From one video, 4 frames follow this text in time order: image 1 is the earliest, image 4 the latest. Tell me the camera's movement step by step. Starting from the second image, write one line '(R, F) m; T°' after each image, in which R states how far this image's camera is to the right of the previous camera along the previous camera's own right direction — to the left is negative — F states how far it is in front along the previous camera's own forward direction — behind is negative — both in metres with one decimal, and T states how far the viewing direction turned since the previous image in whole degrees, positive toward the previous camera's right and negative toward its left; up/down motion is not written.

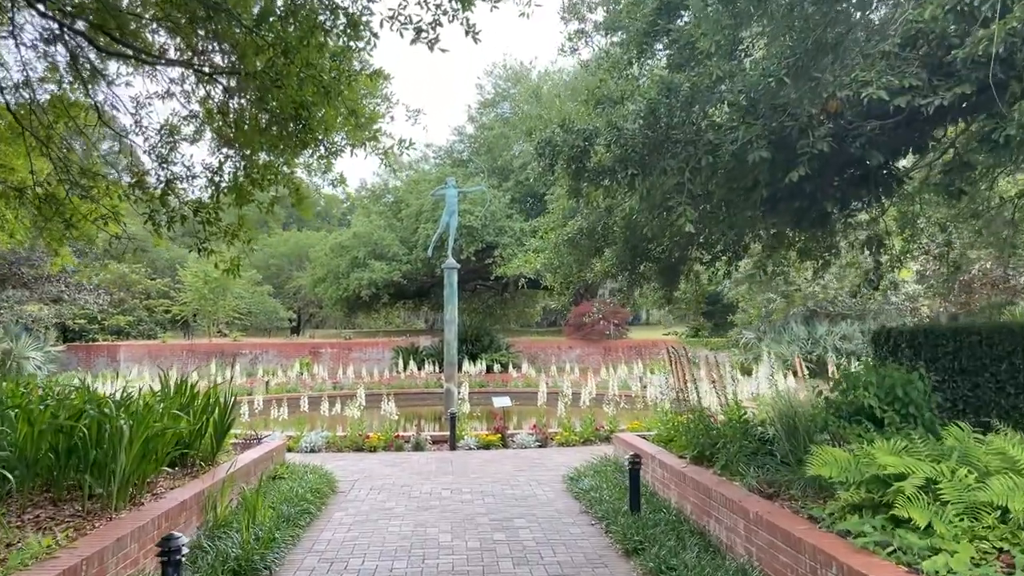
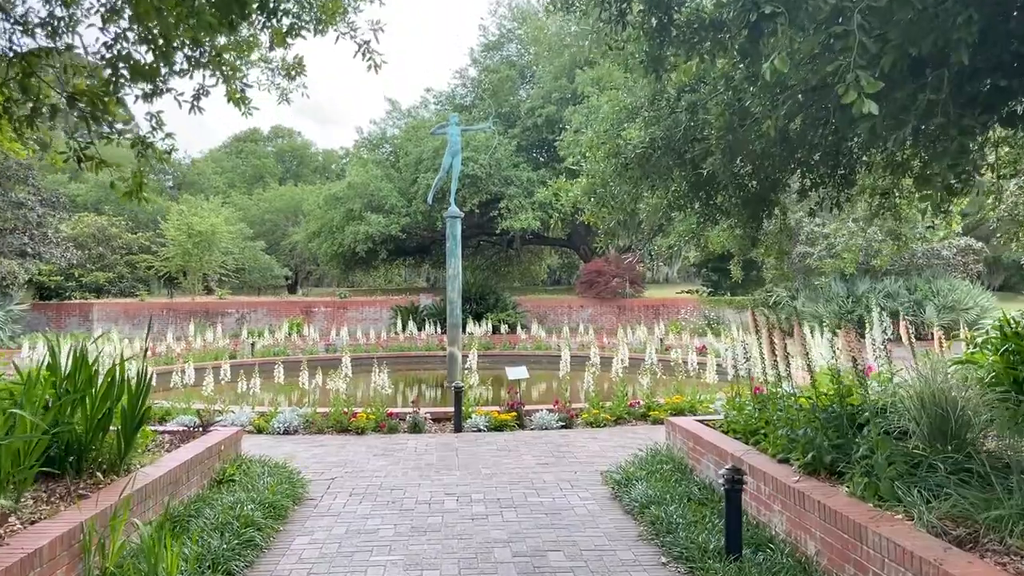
(-0.2, +1.8) m; 0°
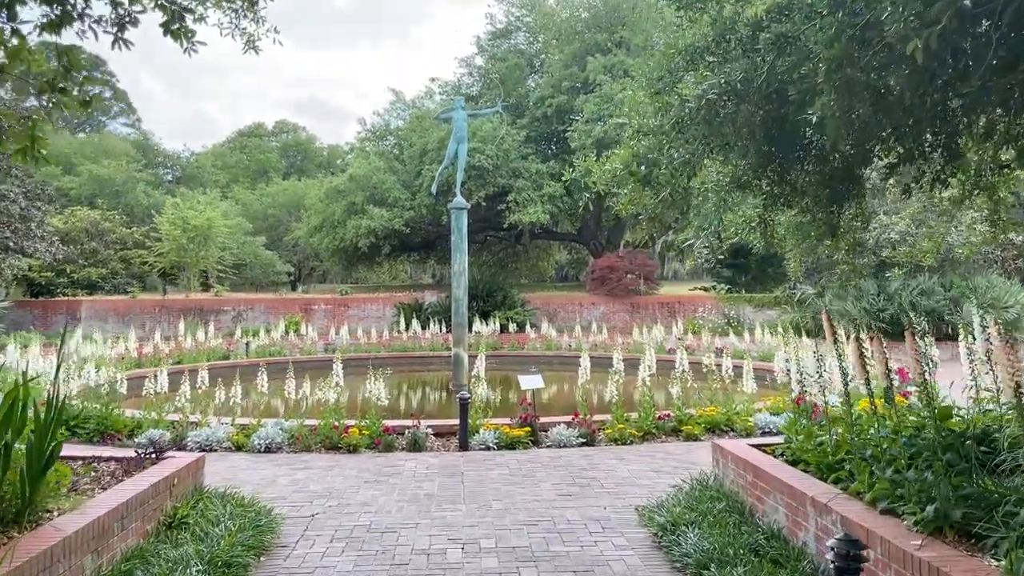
(-0.1, +1.0) m; 0°
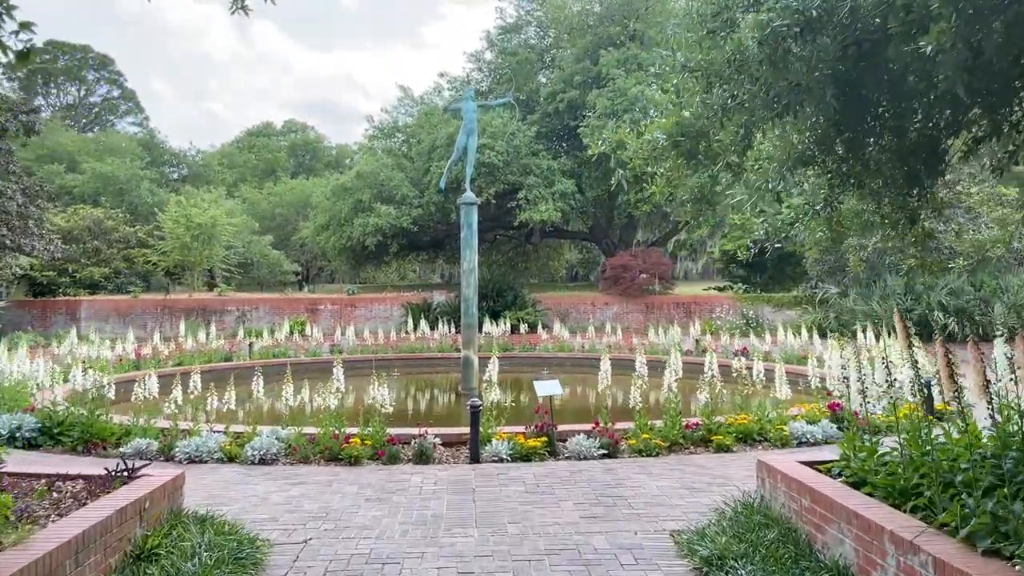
(-0.1, +0.6) m; -1°
